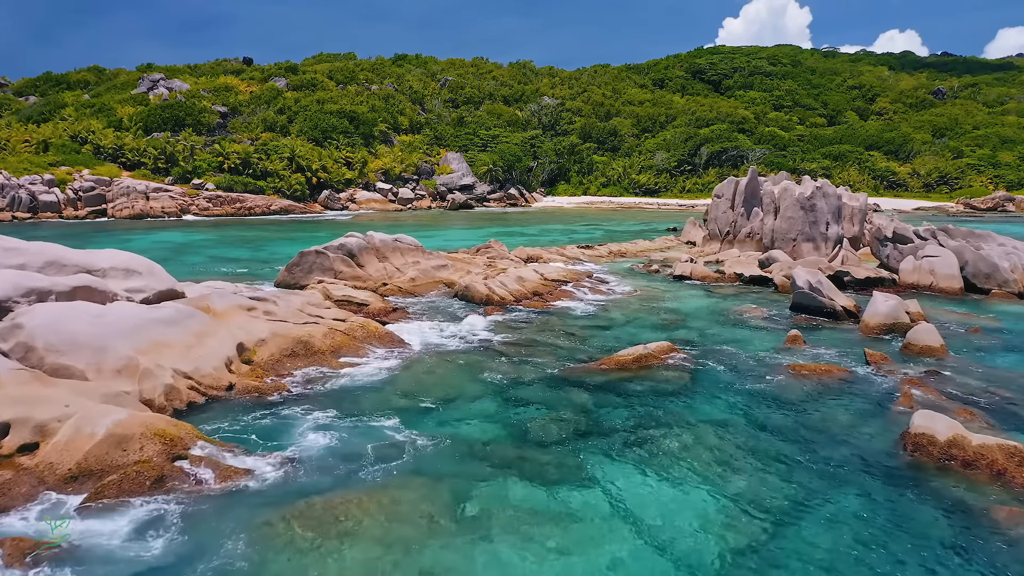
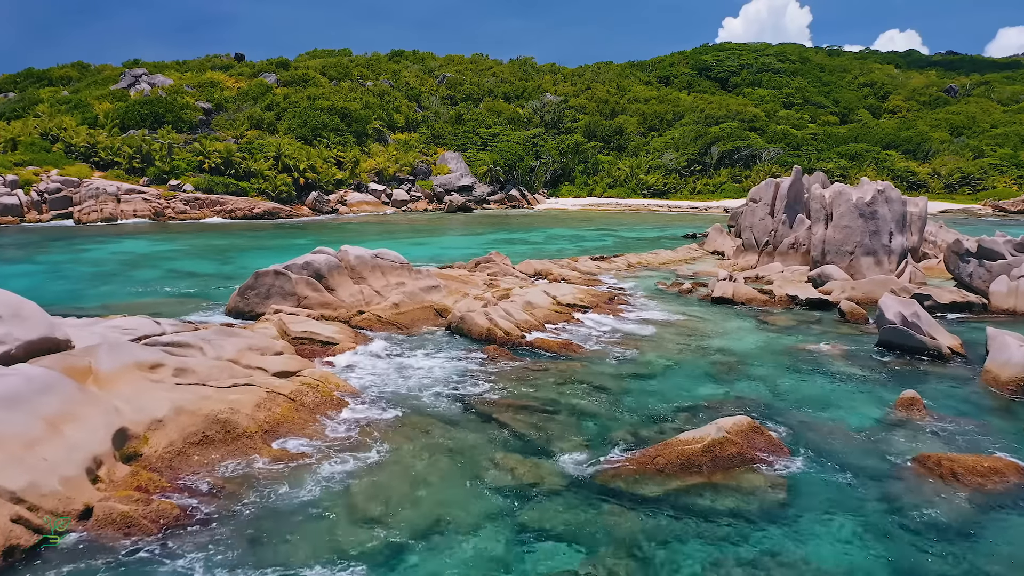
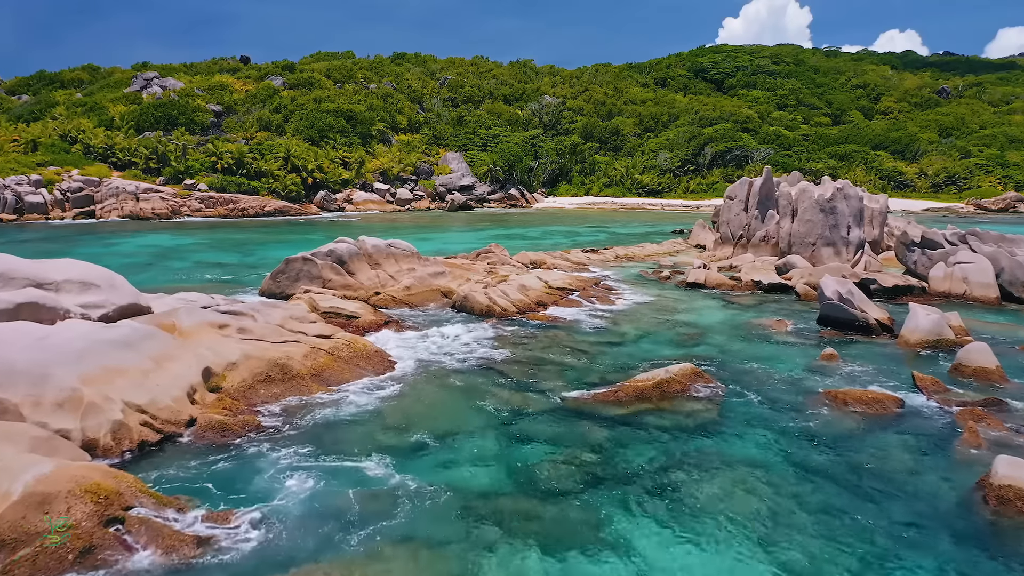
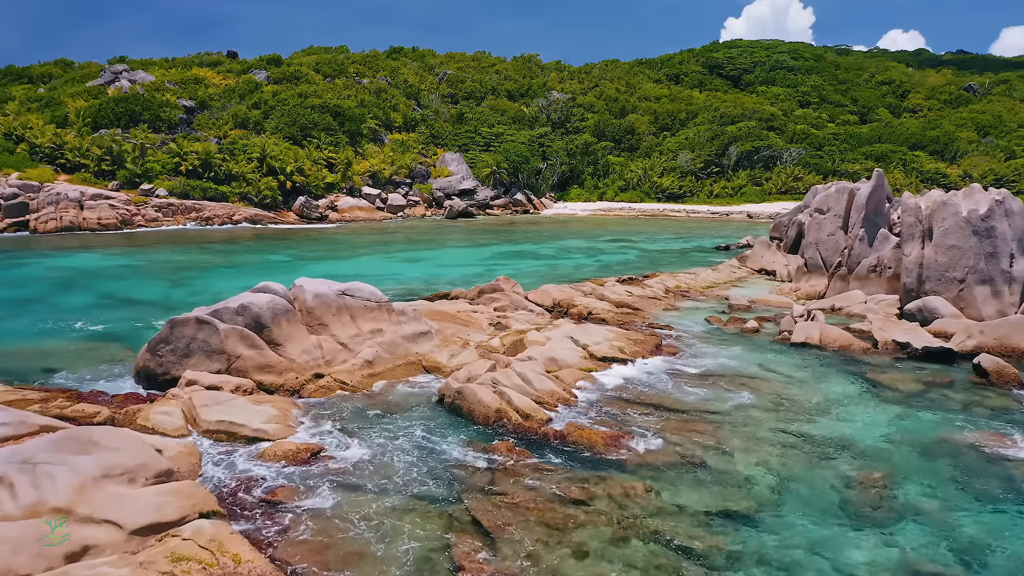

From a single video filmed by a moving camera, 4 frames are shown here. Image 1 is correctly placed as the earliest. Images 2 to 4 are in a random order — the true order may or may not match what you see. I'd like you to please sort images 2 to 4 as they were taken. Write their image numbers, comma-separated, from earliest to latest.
3, 2, 4
